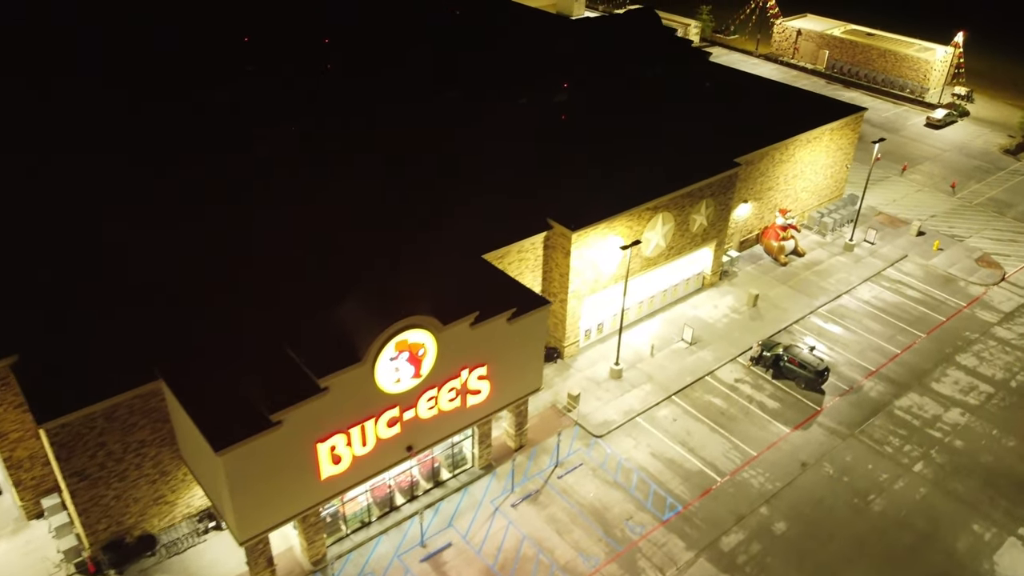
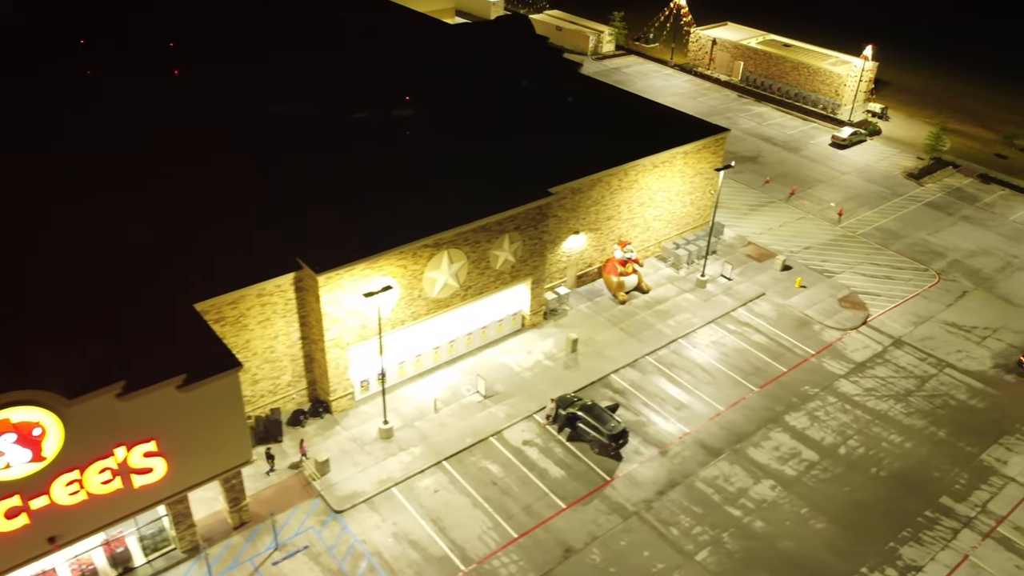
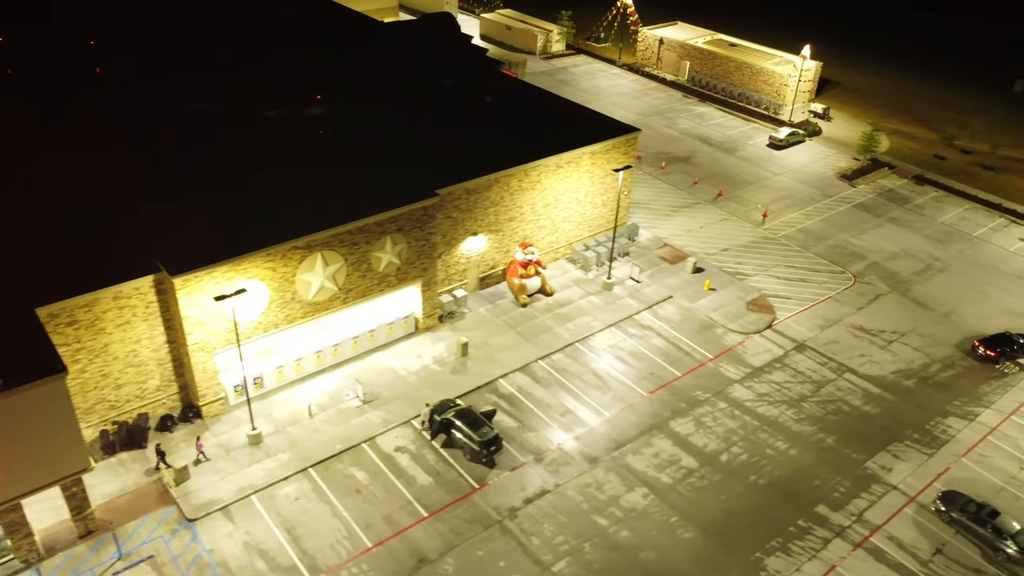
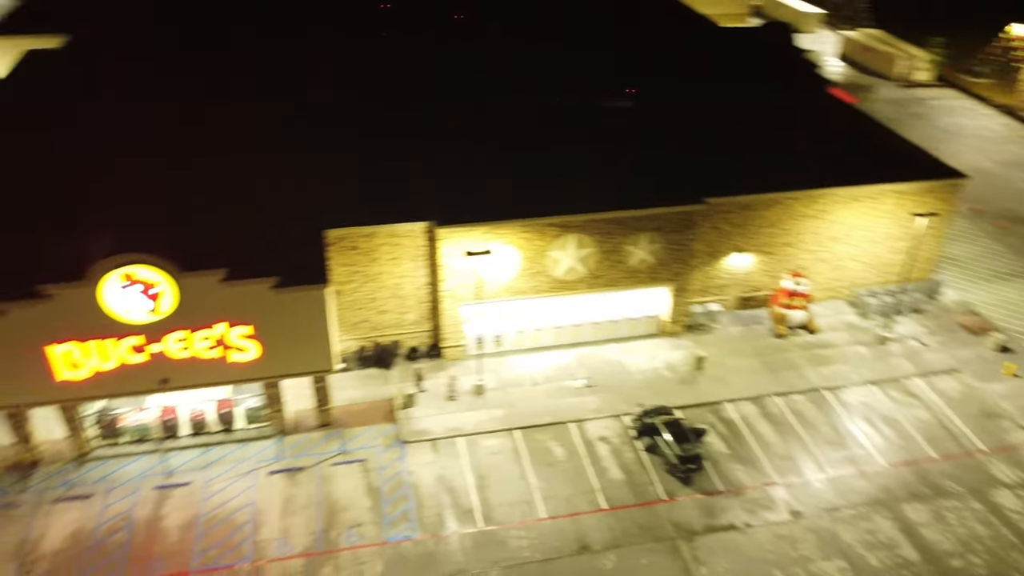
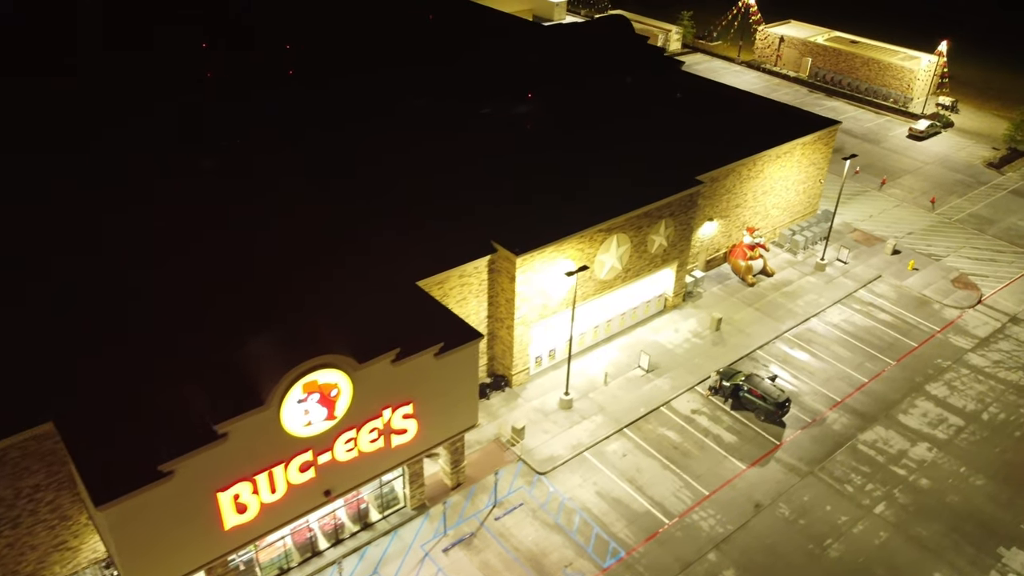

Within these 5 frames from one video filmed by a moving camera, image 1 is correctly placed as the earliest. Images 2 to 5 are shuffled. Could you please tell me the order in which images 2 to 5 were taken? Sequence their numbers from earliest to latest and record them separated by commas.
5, 2, 3, 4
